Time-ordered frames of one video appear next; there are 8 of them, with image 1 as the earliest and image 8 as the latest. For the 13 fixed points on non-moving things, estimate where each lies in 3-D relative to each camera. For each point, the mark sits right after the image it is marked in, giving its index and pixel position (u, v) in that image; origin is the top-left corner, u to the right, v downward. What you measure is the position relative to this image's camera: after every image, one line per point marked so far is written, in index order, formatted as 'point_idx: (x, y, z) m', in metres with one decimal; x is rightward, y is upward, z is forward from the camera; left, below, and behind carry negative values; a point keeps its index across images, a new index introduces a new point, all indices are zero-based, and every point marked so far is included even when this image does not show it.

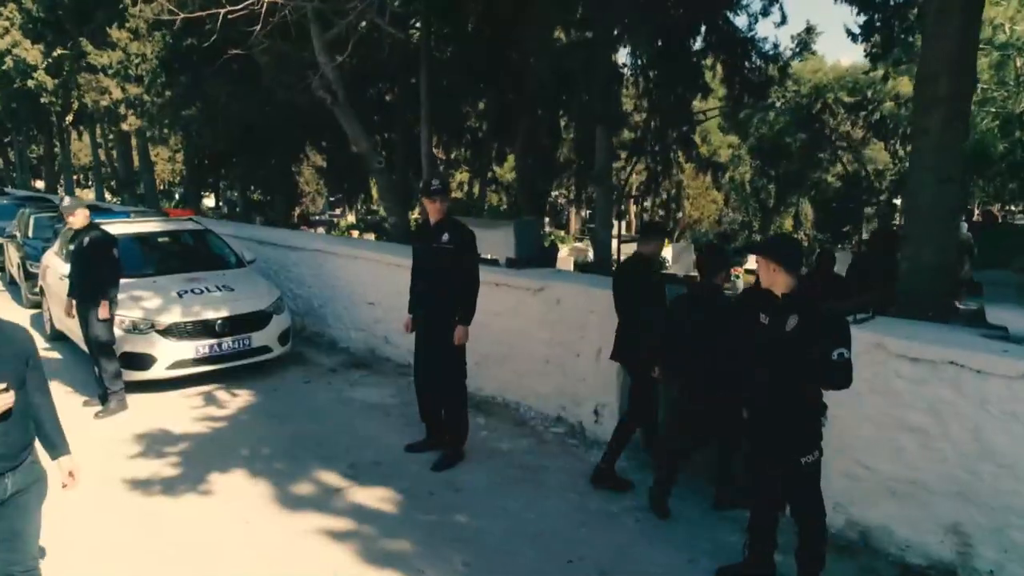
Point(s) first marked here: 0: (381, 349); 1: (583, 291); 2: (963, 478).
0: (-1.5, -0.7, +8.1) m
1: (+0.6, 0.0, +5.8) m
2: (+2.4, -1.0, +3.8) m
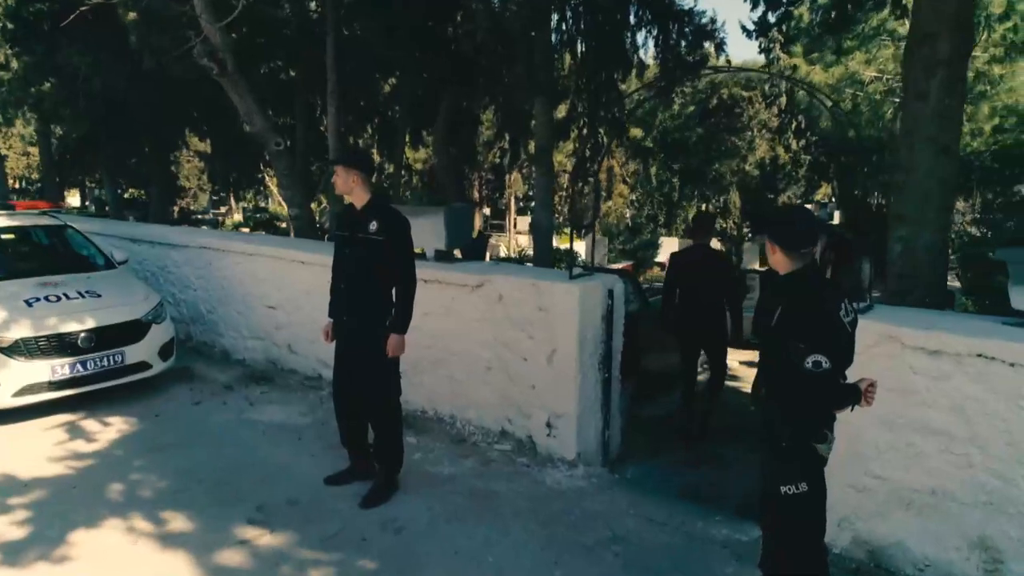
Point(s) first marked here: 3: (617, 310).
0: (-2.2, -0.7, +7.1) m
1: (+0.1, 0.0, +5.0) m
2: (+2.3, -0.9, +3.3) m
3: (+0.7, -0.2, +5.0) m
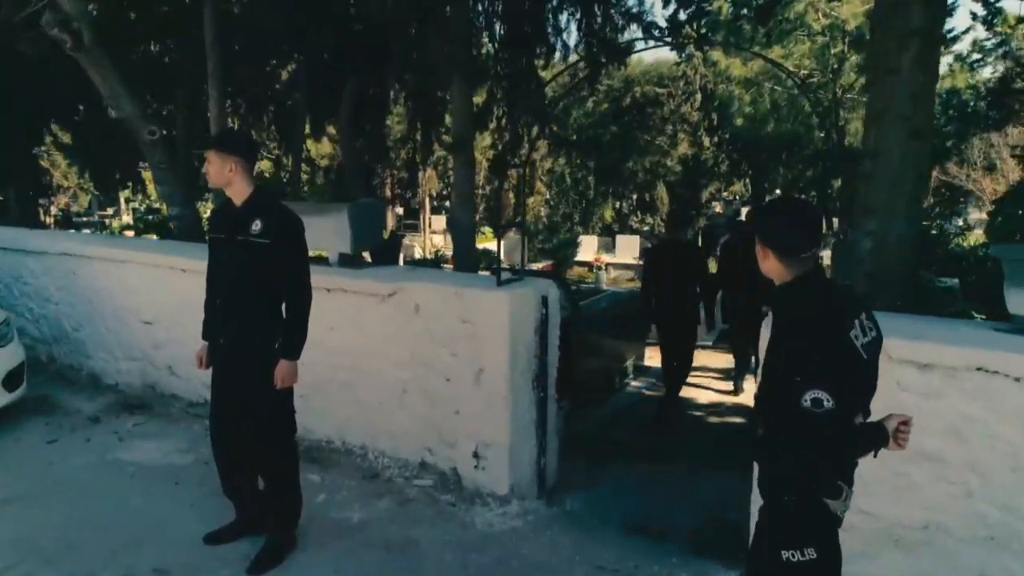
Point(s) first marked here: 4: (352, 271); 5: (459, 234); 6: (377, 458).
0: (-2.9, -0.8, +6.1) m
1: (-0.4, 0.0, +4.3) m
2: (+2.0, -1.0, +2.9) m
3: (+0.2, -0.2, +4.4) m
4: (-1.1, +0.1, +4.9) m
5: (-0.5, +0.5, +6.4) m
6: (-0.9, -1.1, +4.7) m
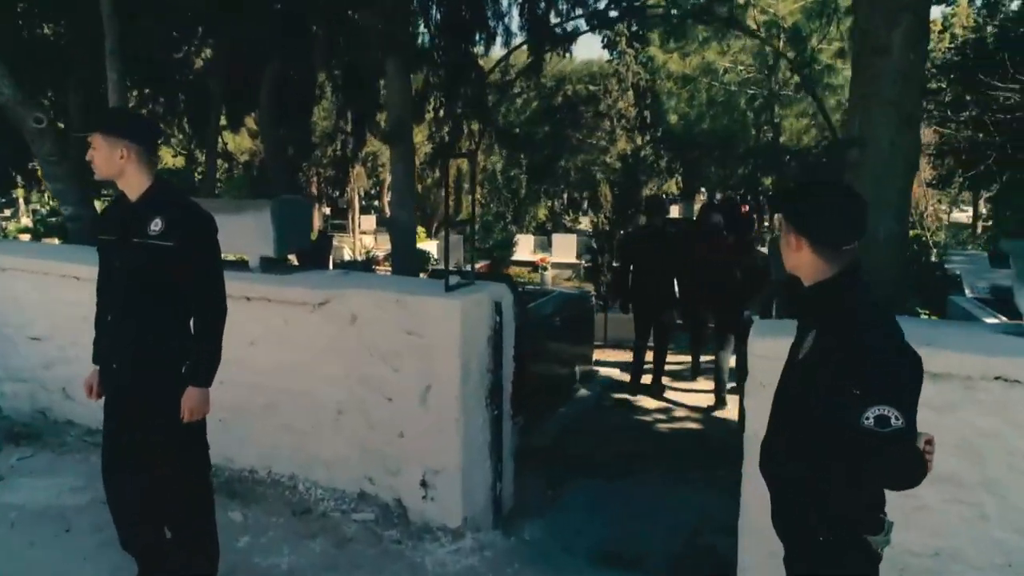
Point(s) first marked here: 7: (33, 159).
0: (-3.4, -0.9, +5.3) m
1: (-0.6, -0.1, +3.8) m
2: (+1.8, -1.0, +2.6) m
3: (0.0, -0.2, +3.9) m
4: (-1.4, +0.1, +4.3) m
5: (-0.9, +0.4, +5.8) m
6: (-1.2, -1.2, +4.2) m
7: (-7.4, +2.0, +11.0) m
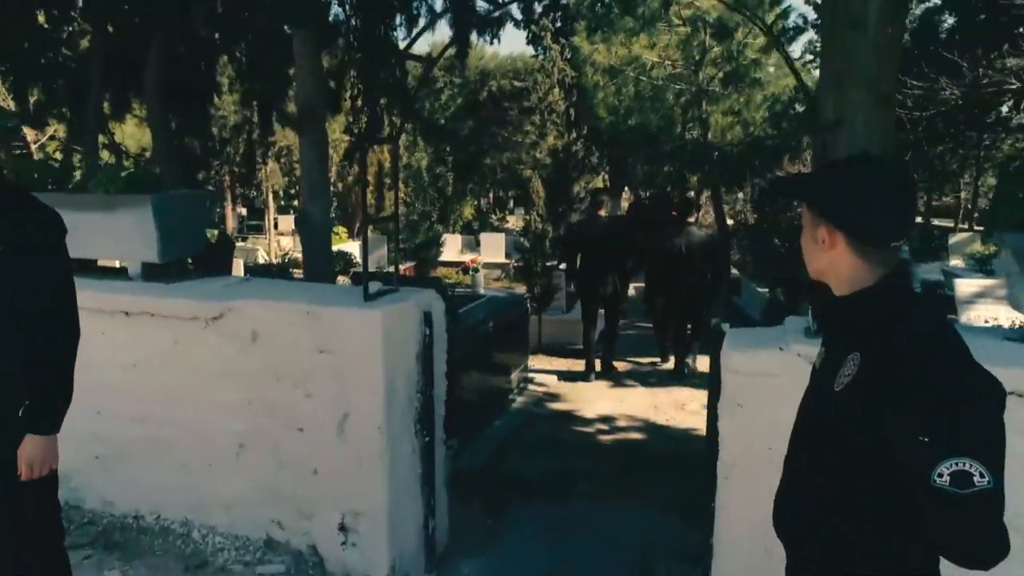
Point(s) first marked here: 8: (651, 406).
0: (-3.8, -1.0, +4.4) m
1: (-0.9, -0.1, +3.2) m
2: (+1.7, -1.0, +2.3) m
3: (-0.4, -0.3, +3.4) m
4: (-1.8, 0.0, +3.6) m
5: (-1.5, +0.4, +5.2) m
6: (-1.5, -1.2, +3.5) m
7: (-8.4, +1.8, +9.7) m
8: (+1.2, -1.1, +6.4) m
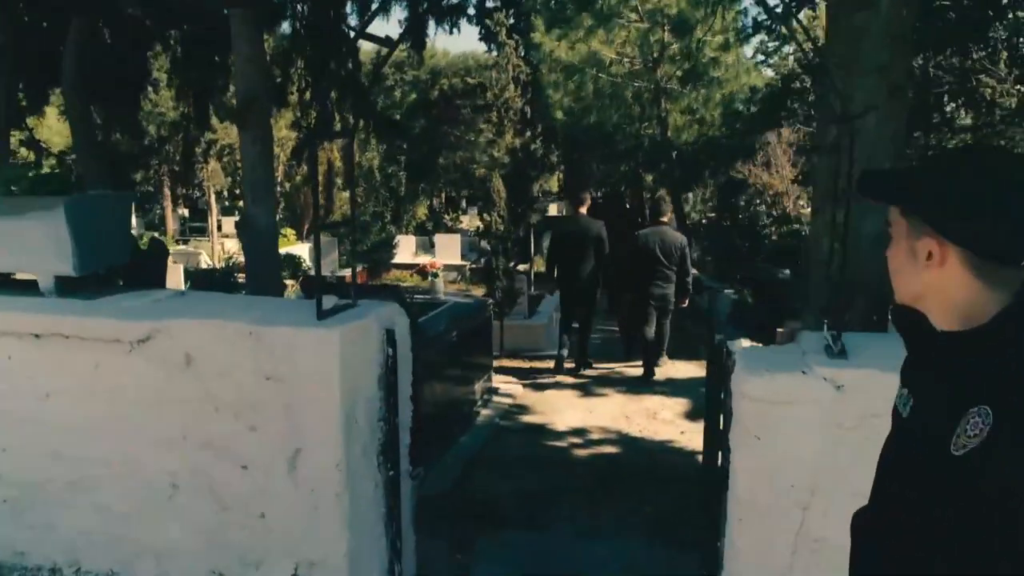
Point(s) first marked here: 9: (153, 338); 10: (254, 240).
0: (-3.9, -1.1, +3.8) m
1: (-1.0, -0.2, +2.7) m
2: (+1.6, -1.0, +2.0) m
3: (-0.5, -0.3, +3.0) m
4: (-1.9, -0.1, +3.1) m
5: (-1.7, +0.3, +4.7) m
6: (-1.6, -1.3, +3.0) m
7: (-9.0, +1.7, +8.7) m
8: (+0.9, -1.1, +6.1) m
9: (-1.4, -0.2, +2.9) m
10: (-1.7, +0.3, +4.7) m
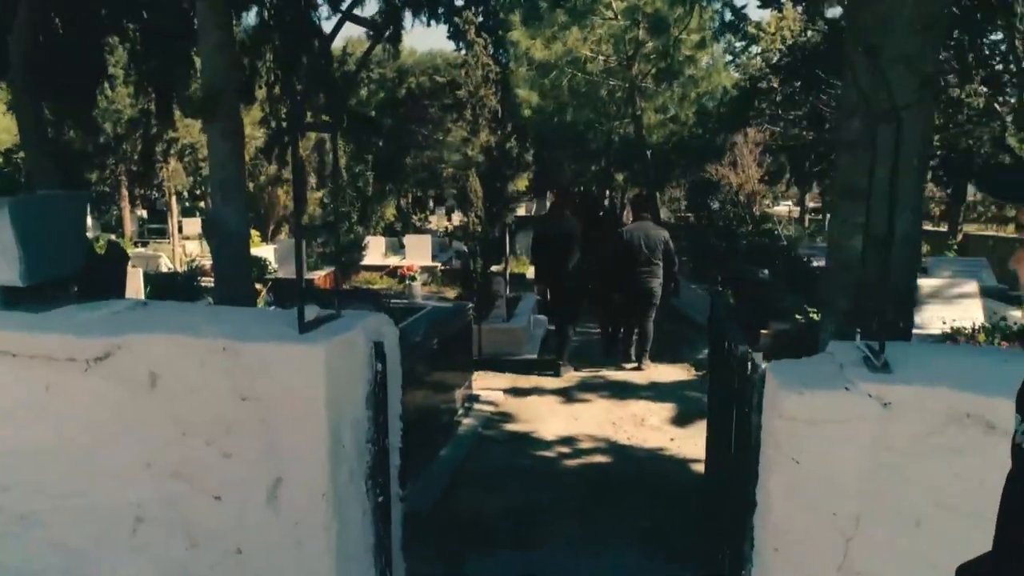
0: (-4.0, -1.2, +3.4) m
1: (-1.0, -0.2, +2.5) m
2: (+1.7, -1.0, +1.9) m
3: (-0.5, -0.3, +2.8) m
4: (-1.9, -0.1, +2.8) m
5: (-1.8, +0.3, +4.4) m
6: (-1.6, -1.3, +2.7) m
7: (-9.3, +1.6, +8.1) m
8: (+0.8, -1.1, +5.9) m
9: (-1.4, -0.2, +2.6) m
10: (-1.8, +0.3, +4.4) m
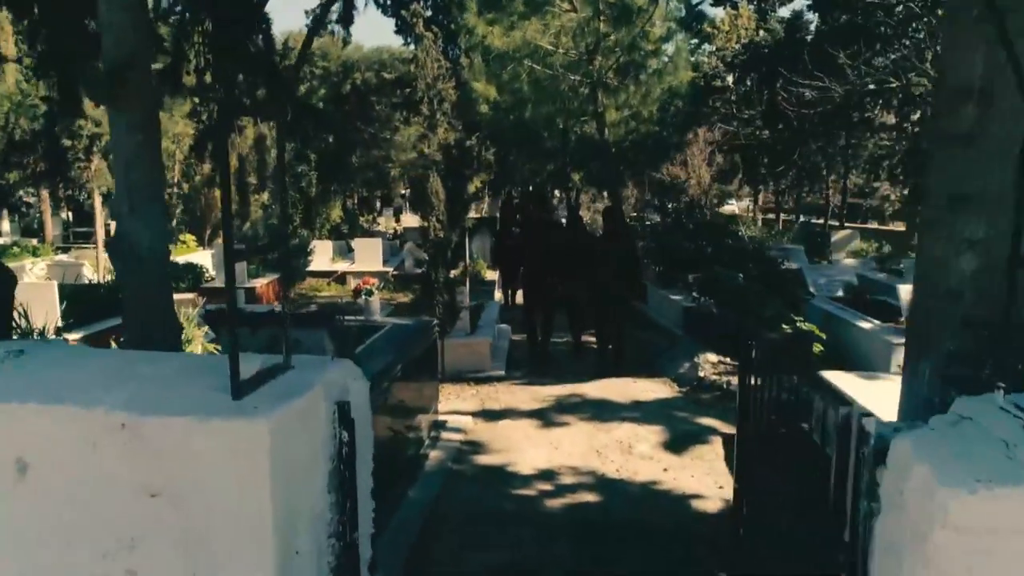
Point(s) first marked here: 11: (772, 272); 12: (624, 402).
0: (-4.0, -1.3, +2.4) m
1: (-1.0, -0.3, +1.7) m
2: (+1.8, -1.1, +1.3) m
3: (-0.4, -0.5, +2.1) m
4: (-1.9, -0.2, +2.0) m
5: (-1.9, +0.2, +3.6) m
6: (-1.6, -1.5, +2.0) m
7: (-9.6, +1.3, +6.7) m
8: (+0.6, -1.2, +5.3) m
9: (-1.4, -0.4, +1.8) m
10: (-1.9, +0.2, +3.6) m
11: (+3.2, +0.2, +8.7) m
12: (+1.0, -1.0, +6.3) m
